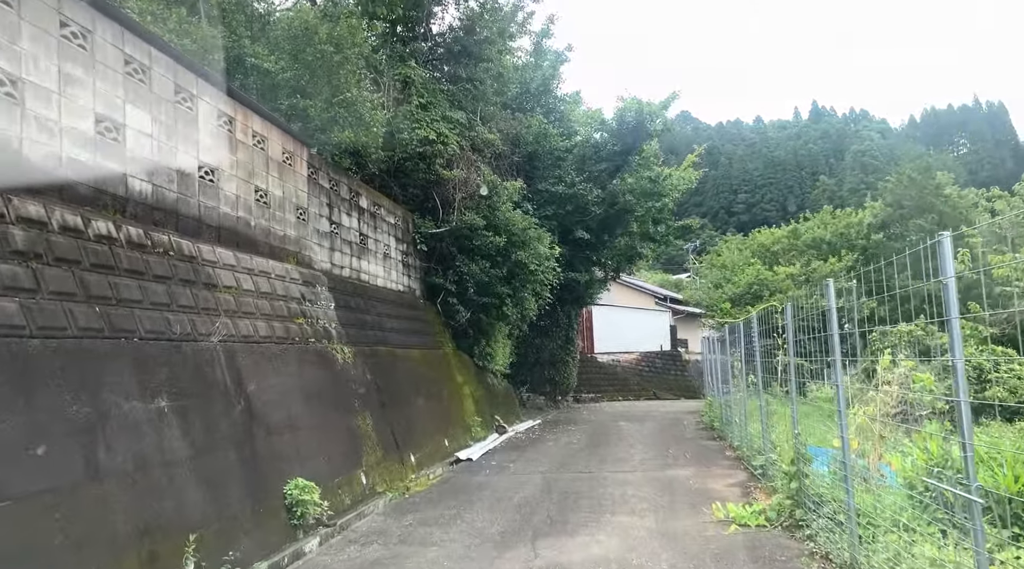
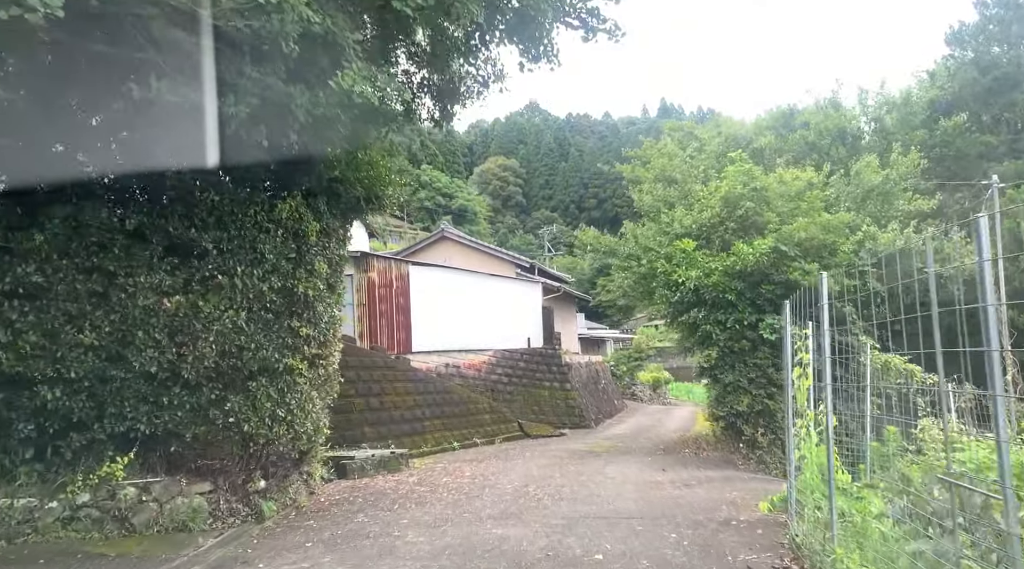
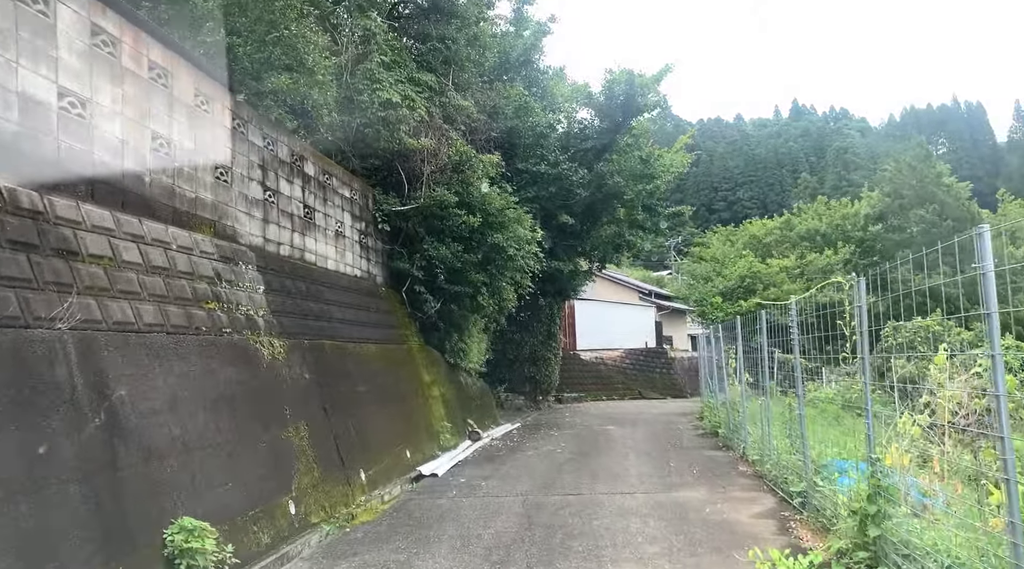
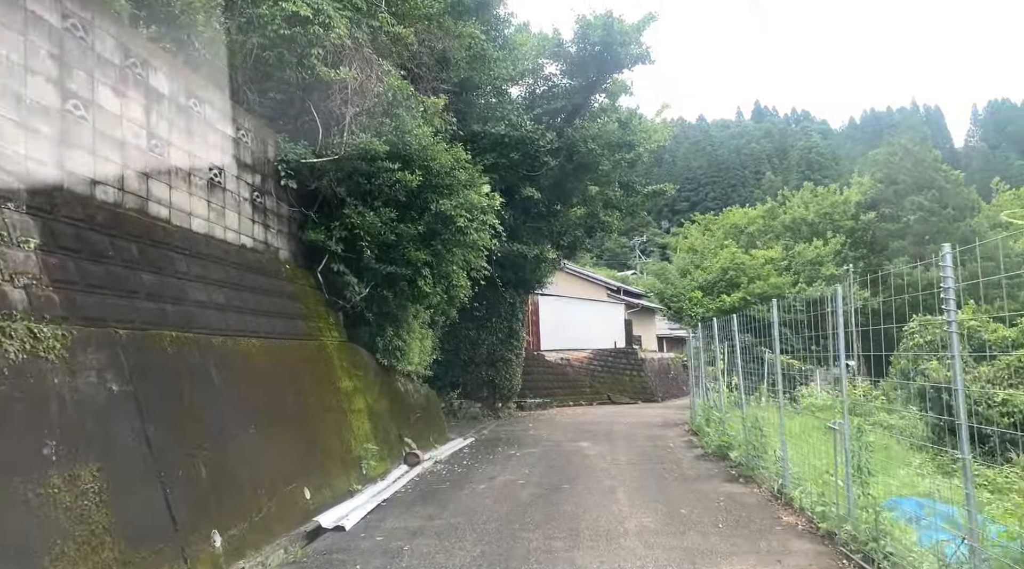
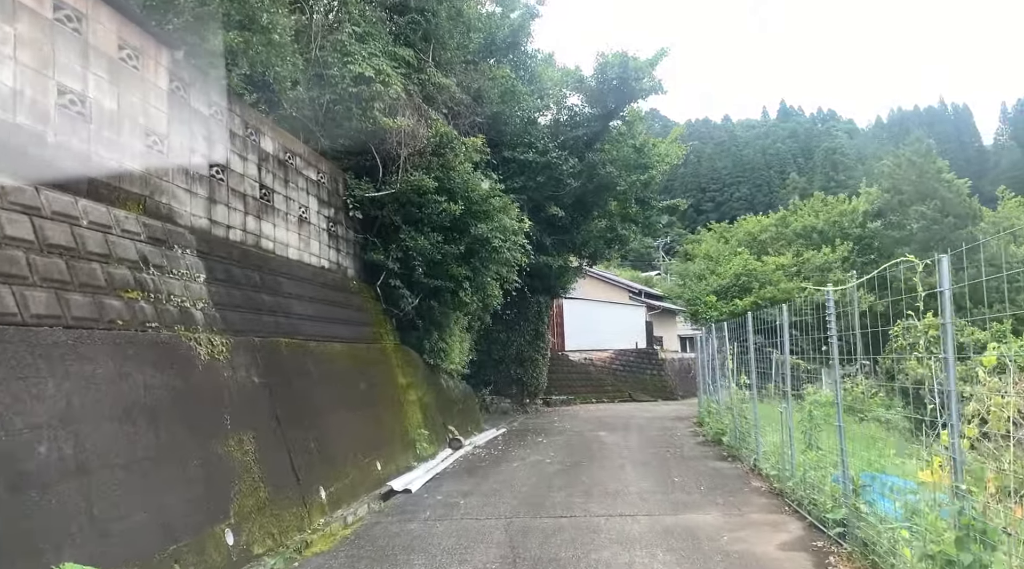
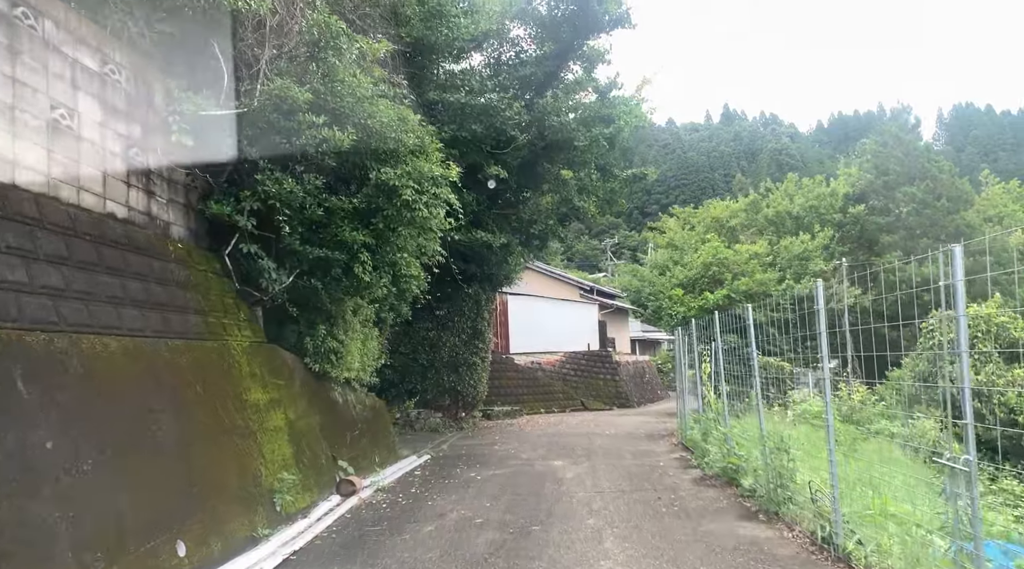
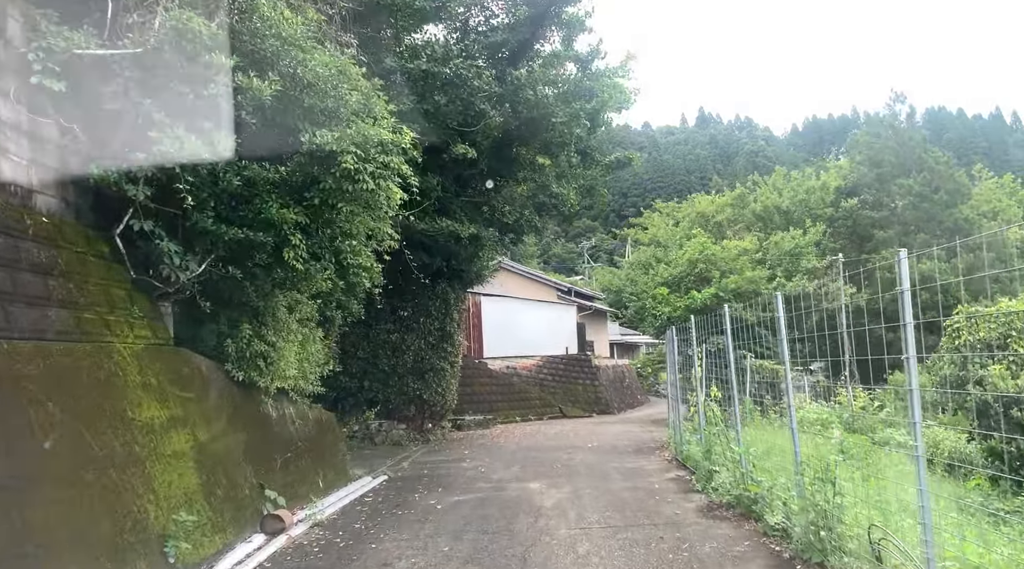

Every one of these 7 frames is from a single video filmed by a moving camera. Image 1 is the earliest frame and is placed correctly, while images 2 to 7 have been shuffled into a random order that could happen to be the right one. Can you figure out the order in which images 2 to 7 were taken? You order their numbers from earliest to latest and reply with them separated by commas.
3, 5, 4, 6, 7, 2
